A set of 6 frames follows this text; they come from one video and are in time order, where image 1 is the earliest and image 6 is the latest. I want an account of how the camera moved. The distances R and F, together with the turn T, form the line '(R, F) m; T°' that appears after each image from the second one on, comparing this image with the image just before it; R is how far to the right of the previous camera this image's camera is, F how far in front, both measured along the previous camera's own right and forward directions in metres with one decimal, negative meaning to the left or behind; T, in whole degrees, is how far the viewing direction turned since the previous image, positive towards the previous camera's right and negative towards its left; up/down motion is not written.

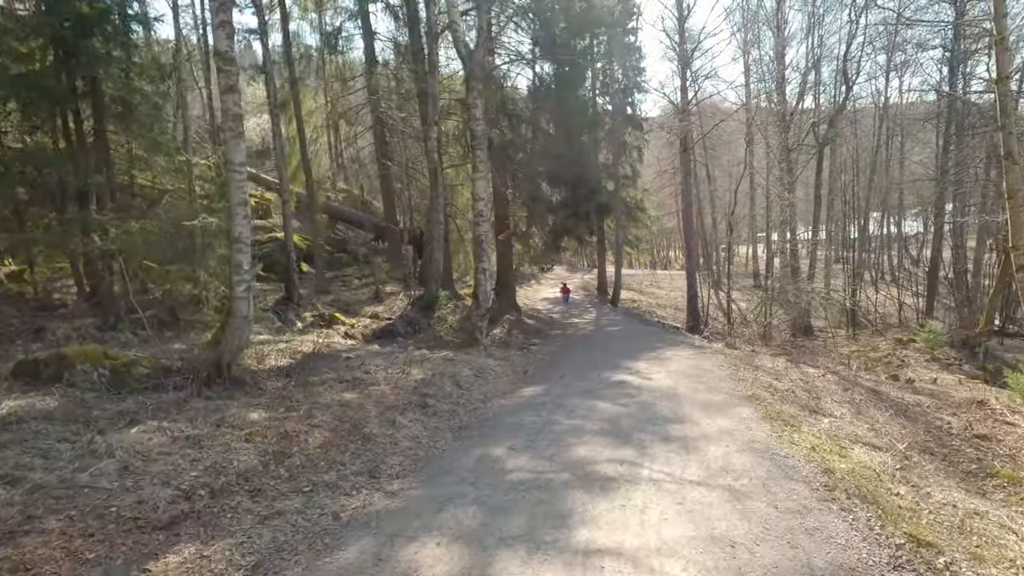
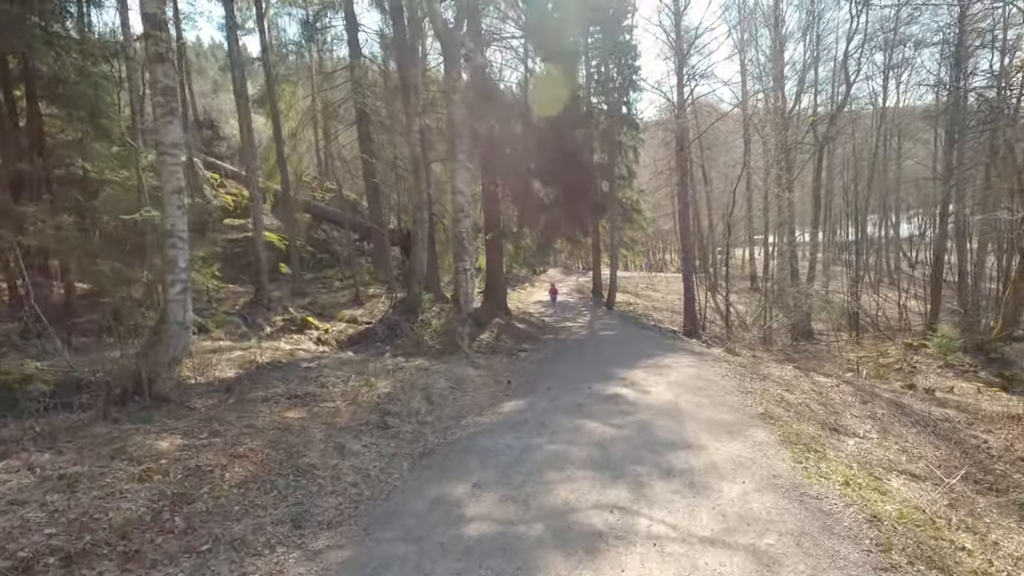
(+0.2, +0.9) m; 0°
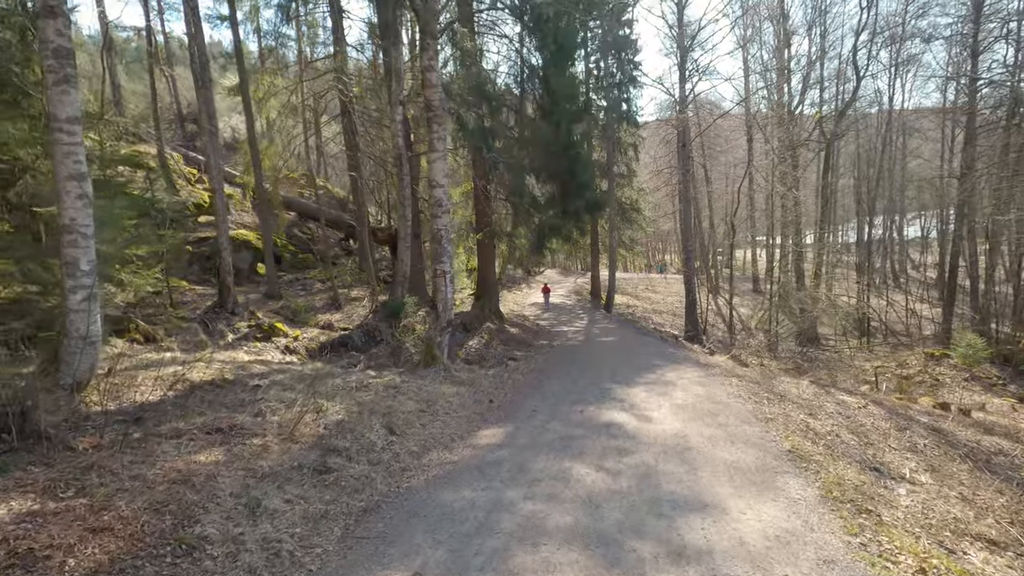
(+0.2, +1.1) m; 0°
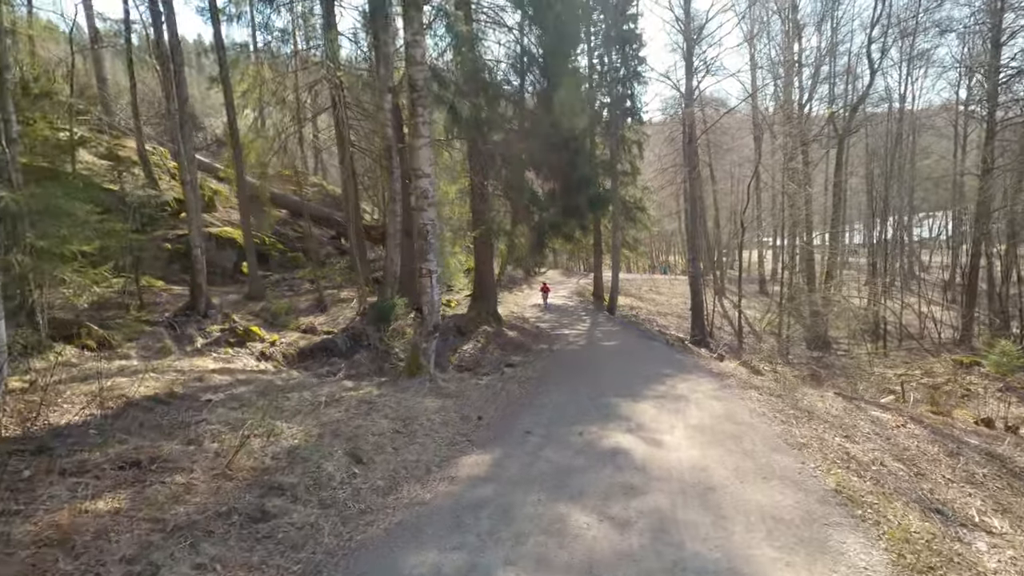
(+0.1, +0.9) m; 0°
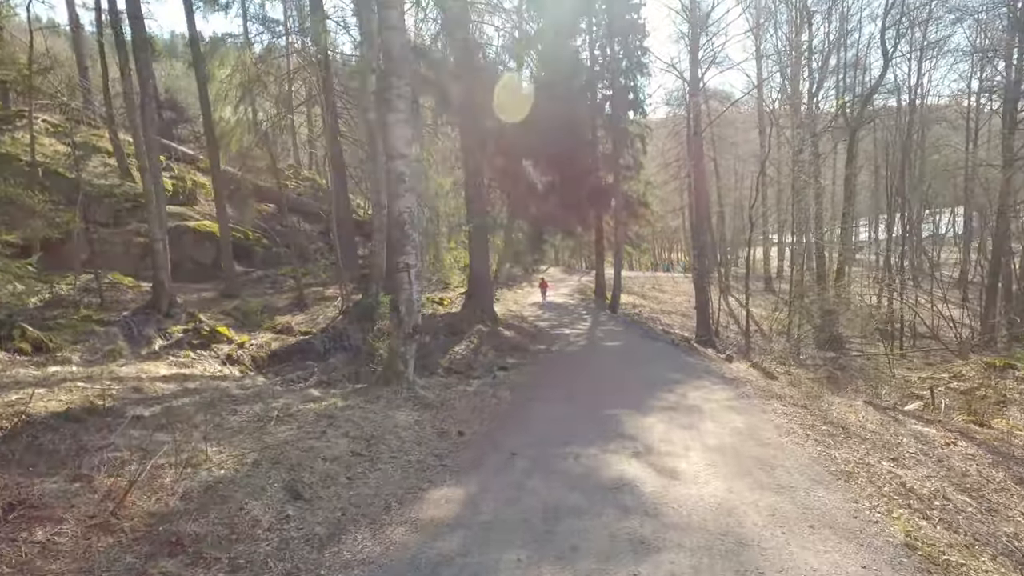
(+0.2, +1.0) m; 0°
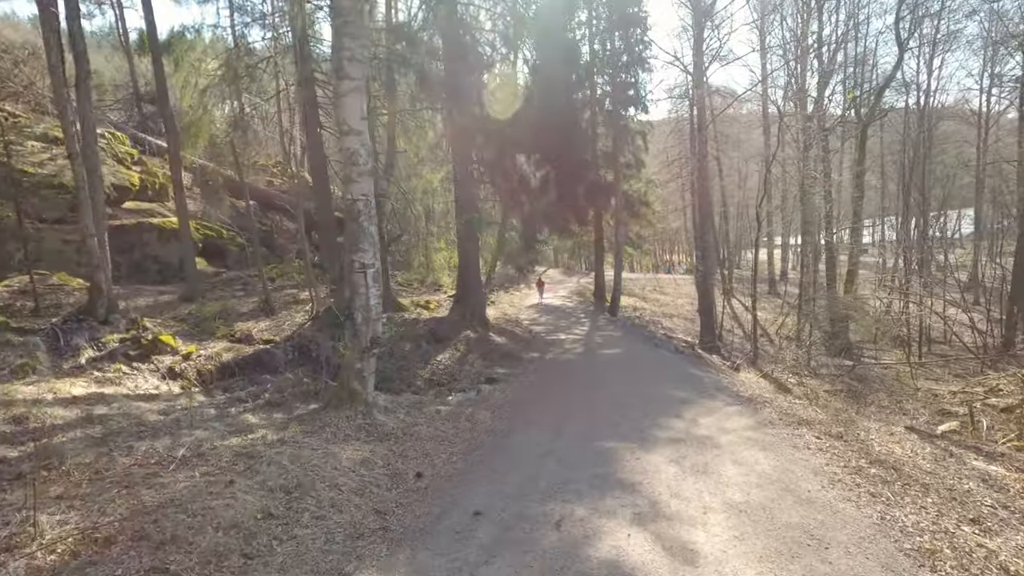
(+0.3, +1.2) m; 0°
